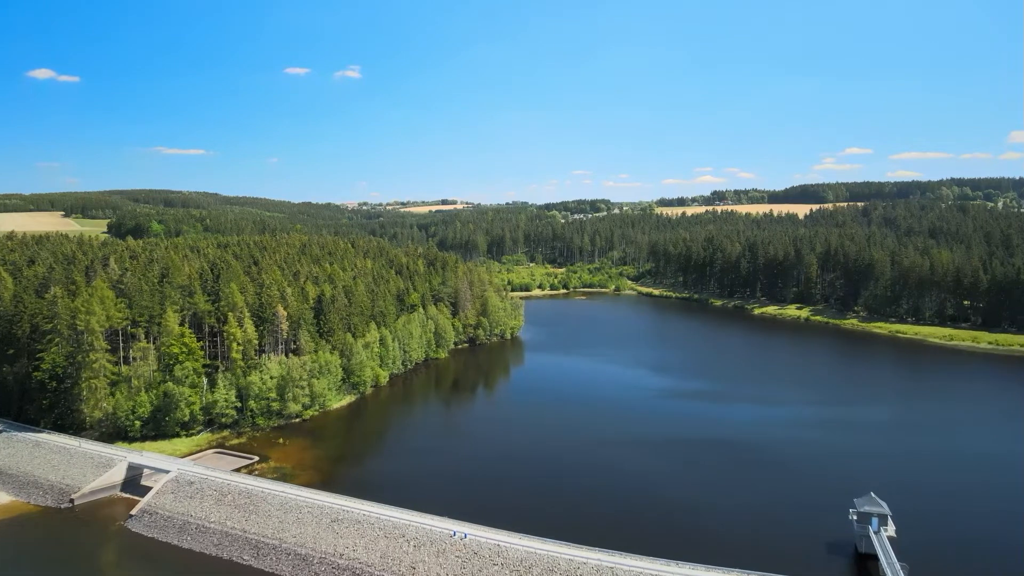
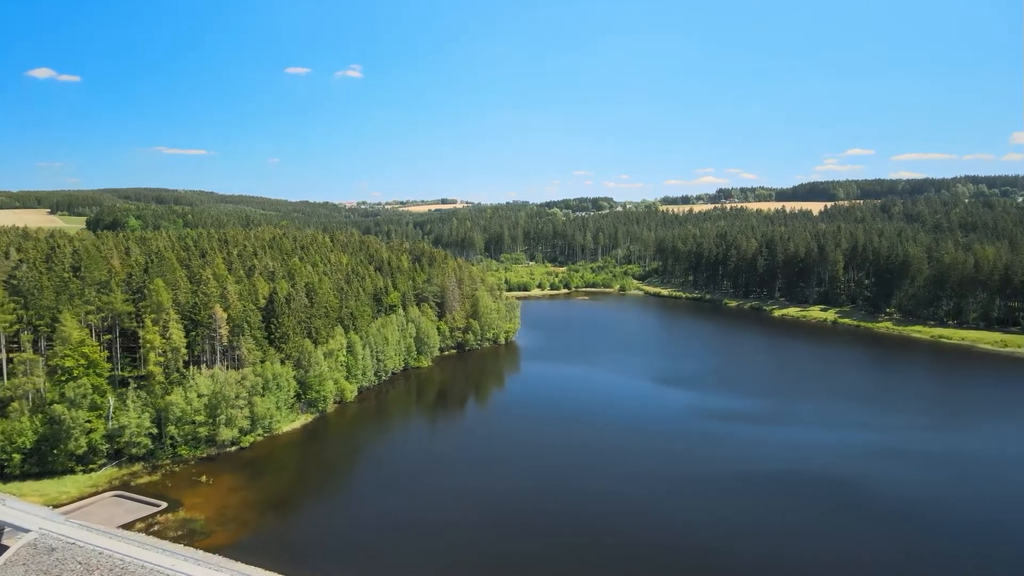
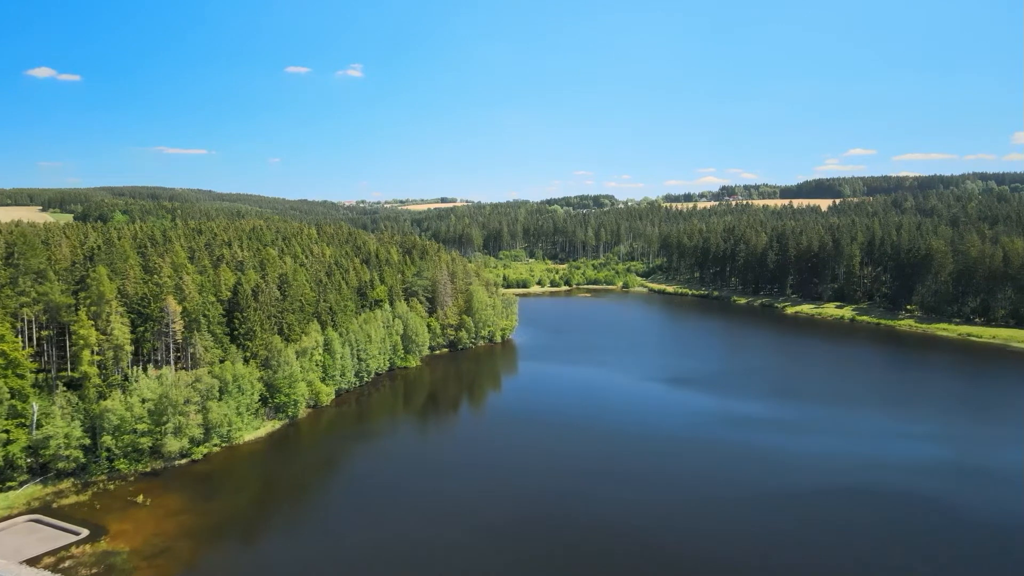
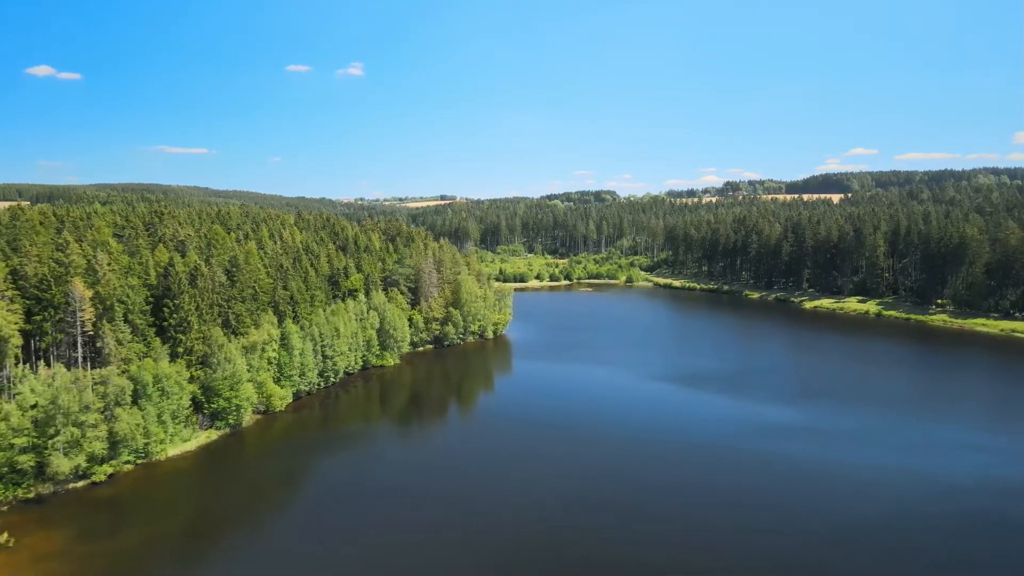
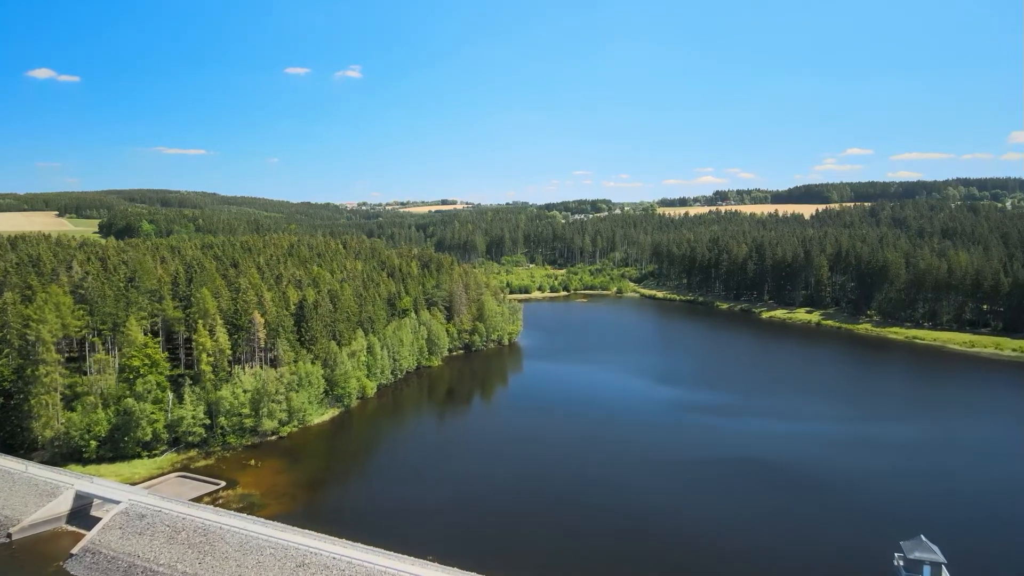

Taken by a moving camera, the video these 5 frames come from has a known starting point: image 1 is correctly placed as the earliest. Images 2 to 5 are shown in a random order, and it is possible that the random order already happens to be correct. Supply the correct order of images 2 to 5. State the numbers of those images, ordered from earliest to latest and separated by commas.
5, 2, 3, 4
